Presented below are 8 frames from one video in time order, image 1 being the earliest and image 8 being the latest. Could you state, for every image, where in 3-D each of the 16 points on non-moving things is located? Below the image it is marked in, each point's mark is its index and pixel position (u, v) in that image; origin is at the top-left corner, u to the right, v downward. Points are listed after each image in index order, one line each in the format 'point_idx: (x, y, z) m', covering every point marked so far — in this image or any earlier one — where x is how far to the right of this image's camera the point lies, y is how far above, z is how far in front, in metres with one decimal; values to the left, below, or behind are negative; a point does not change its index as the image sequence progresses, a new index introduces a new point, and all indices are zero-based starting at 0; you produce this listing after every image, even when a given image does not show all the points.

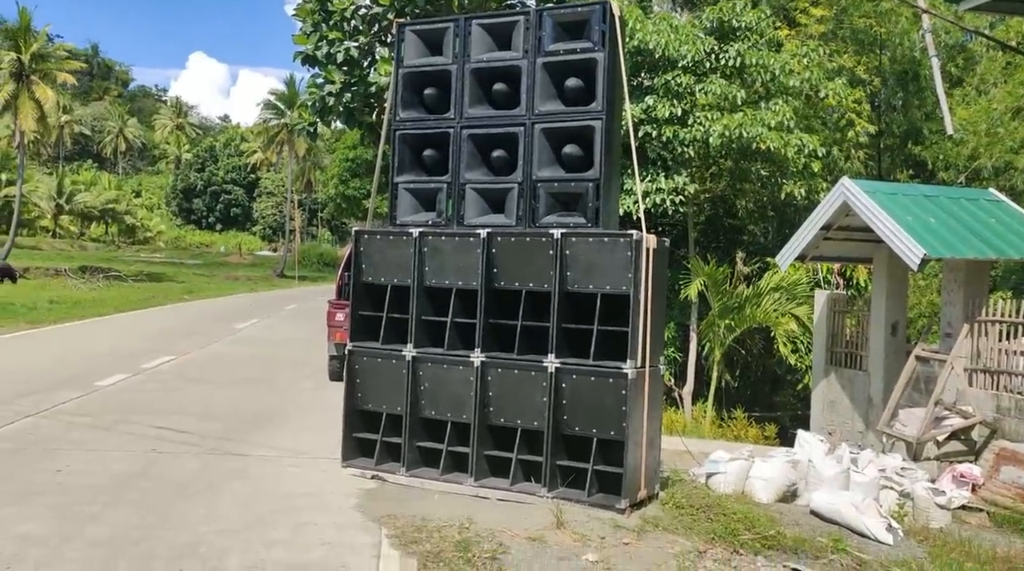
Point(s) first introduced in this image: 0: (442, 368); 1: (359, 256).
0: (-0.5, -0.6, +7.2) m
1: (-1.2, +0.2, +7.5) m
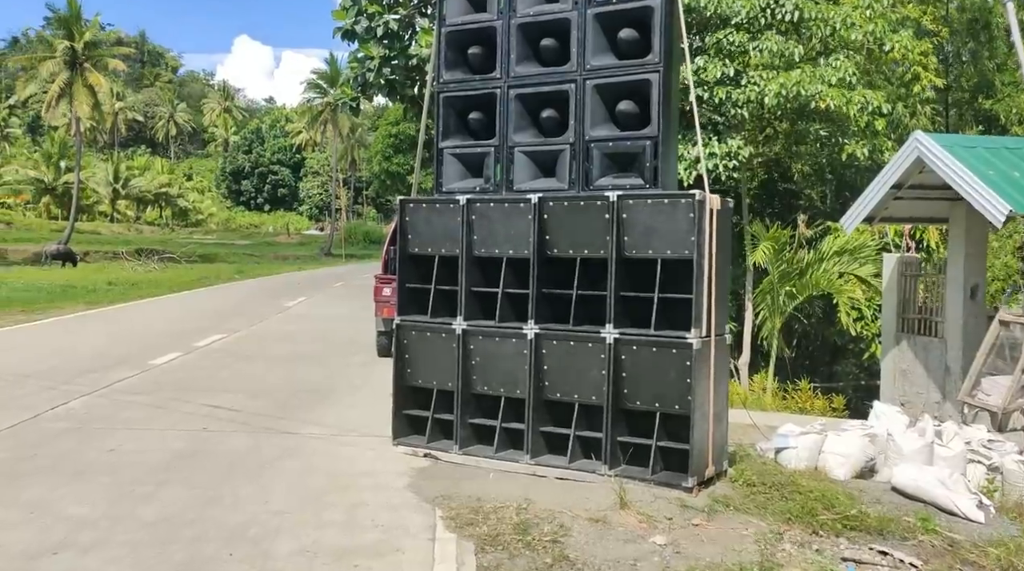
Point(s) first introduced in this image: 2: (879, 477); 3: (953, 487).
0: (-0.1, -0.4, +6.8) m
1: (-0.8, +0.4, +7.2) m
2: (+3.0, -1.6, +7.9) m
3: (+3.3, -1.5, +7.3) m
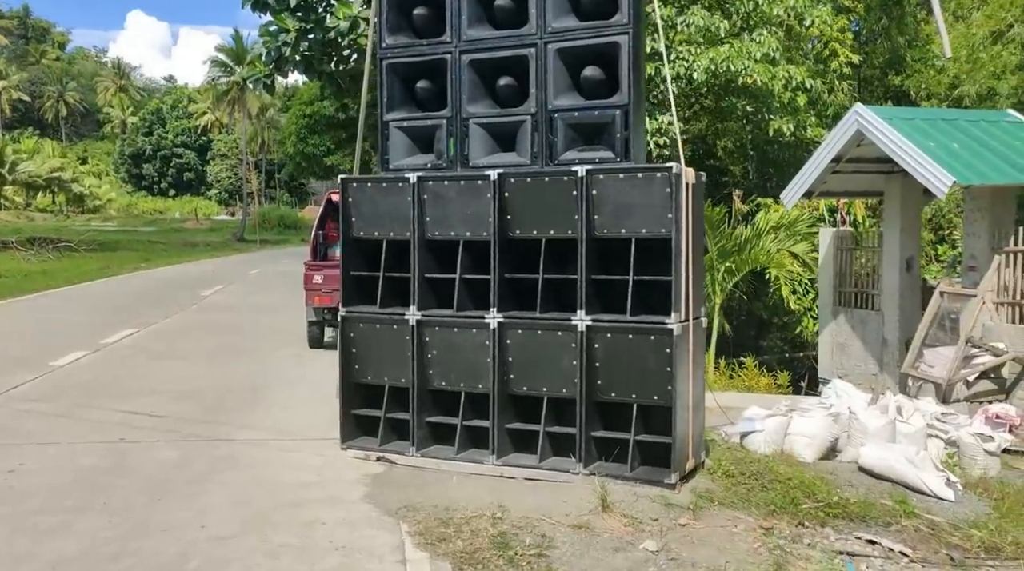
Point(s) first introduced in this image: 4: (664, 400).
0: (-0.4, -0.3, +6.2) m
1: (-1.1, +0.5, +6.5) m
2: (+2.7, -1.4, +7.7) m
3: (+3.0, -1.3, +7.0) m
4: (+0.9, -0.7, +5.7) m
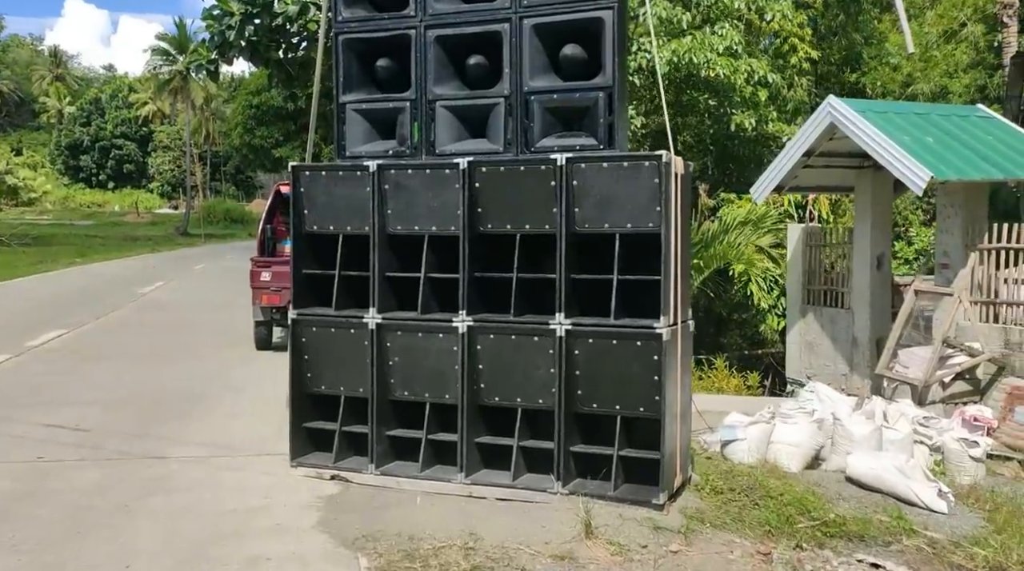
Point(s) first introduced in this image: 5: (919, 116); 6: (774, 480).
0: (-0.6, -0.3, +5.7) m
1: (-1.3, +0.5, +5.9) m
2: (+2.4, -1.4, +7.2) m
3: (+2.8, -1.3, +6.6) m
4: (+0.8, -0.7, +5.2) m
5: (+4.5, +1.9, +10.5) m
6: (+1.7, -1.3, +6.3) m
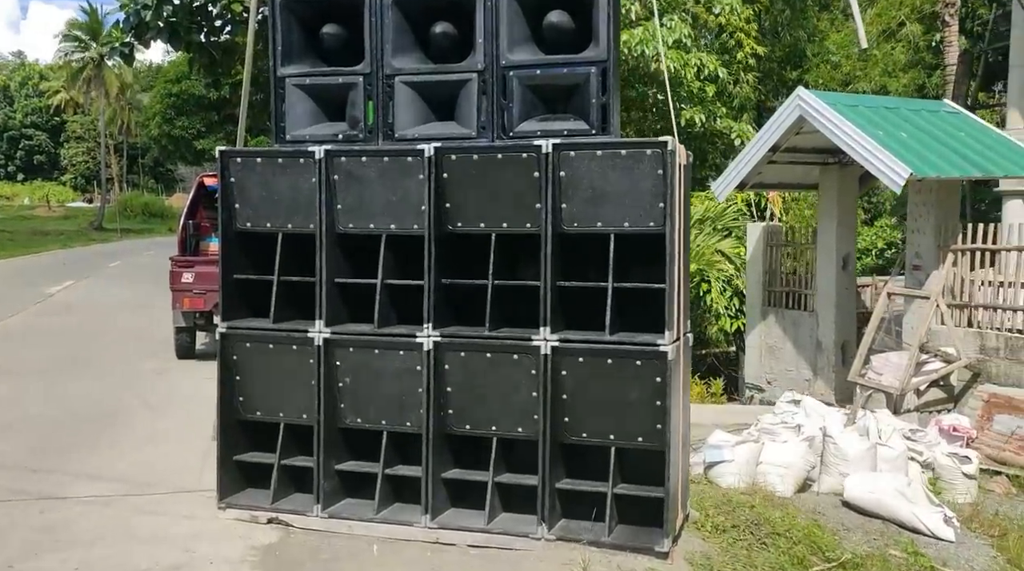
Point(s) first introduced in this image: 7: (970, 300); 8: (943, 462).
0: (-0.7, -0.4, +4.8) m
1: (-1.5, +0.5, +5.0) m
2: (+2.1, -1.4, +6.6) m
3: (+2.6, -1.3, +6.0) m
4: (+0.7, -0.7, +4.4) m
5: (+4.0, +1.8, +10.0) m
6: (+1.5, -1.3, +5.6) m
7: (+3.8, -0.1, +8.2) m
8: (+3.1, -1.3, +6.9) m
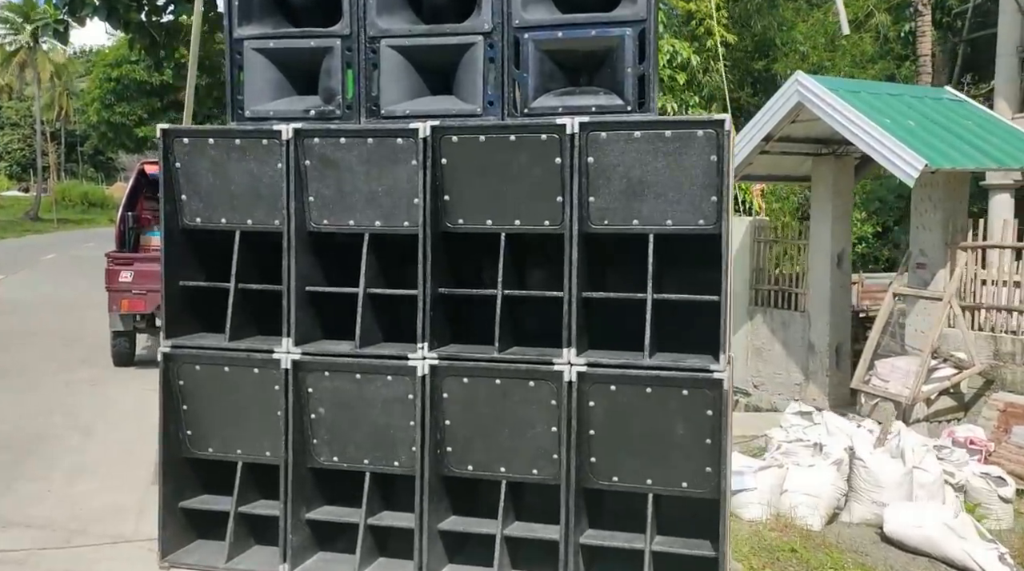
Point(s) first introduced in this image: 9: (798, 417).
0: (-0.7, -0.4, +3.9) m
1: (-1.4, +0.4, +4.1) m
2: (+2.1, -1.4, +5.9) m
3: (+2.5, -1.4, +5.3) m
4: (+0.7, -0.8, +3.6) m
5: (+3.7, +1.8, +9.3) m
6: (+1.5, -1.4, +4.9) m
7: (+3.7, -0.1, +7.5) m
8: (+3.1, -1.3, +6.2) m
9: (+2.1, -1.0, +7.0) m
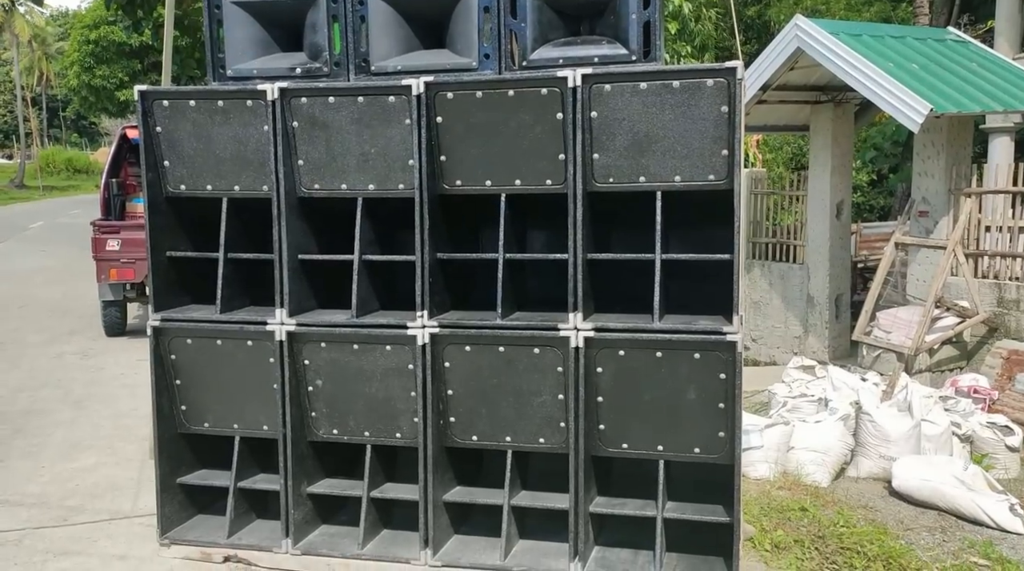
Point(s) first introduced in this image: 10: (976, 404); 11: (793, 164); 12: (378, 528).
0: (-0.6, -0.3, +3.8) m
1: (-1.4, +0.6, +3.9) m
2: (+2.1, -1.1, +5.8) m
3: (+2.6, -1.1, +5.2) m
4: (+0.7, -0.6, +3.5) m
5: (+3.6, +2.3, +9.1) m
6: (+1.6, -1.1, +4.8) m
7: (+3.7, +0.3, +7.4) m
8: (+3.1, -1.0, +6.1) m
9: (+2.1, -0.6, +6.9) m
10: (+3.1, -0.8, +6.3) m
11: (+3.9, +1.7, +13.2) m
12: (-0.6, -1.0, +4.0) m
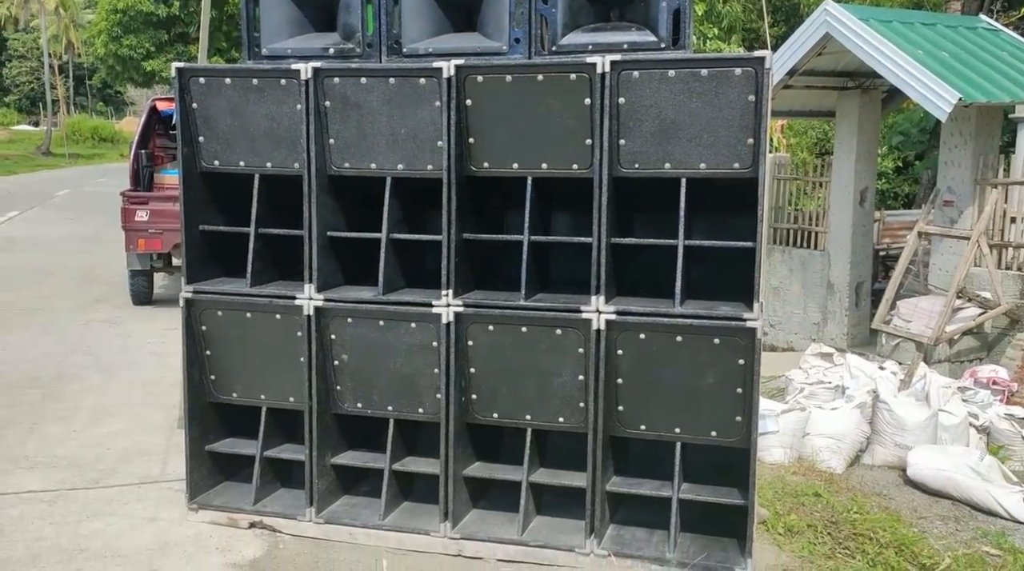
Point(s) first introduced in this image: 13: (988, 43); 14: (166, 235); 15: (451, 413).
0: (-0.6, -0.2, +3.8) m
1: (-1.3, +0.7, +3.9) m
2: (+2.2, -1.1, +5.8) m
3: (+2.7, -1.1, +5.3) m
4: (+0.8, -0.6, +3.6) m
5: (+3.9, +2.4, +9.0) m
6: (+1.7, -1.1, +4.8) m
7: (+3.8, +0.4, +7.4) m
8: (+3.2, -0.9, +6.1) m
9: (+2.2, -0.5, +6.9) m
10: (+3.2, -0.7, +6.3) m
11: (+4.2, +1.9, +13.2) m
12: (-0.5, -0.9, +4.1) m
13: (+4.5, +2.3, +8.9) m
14: (-3.2, +0.5, +8.8) m
15: (-0.2, -0.5, +3.8) m
